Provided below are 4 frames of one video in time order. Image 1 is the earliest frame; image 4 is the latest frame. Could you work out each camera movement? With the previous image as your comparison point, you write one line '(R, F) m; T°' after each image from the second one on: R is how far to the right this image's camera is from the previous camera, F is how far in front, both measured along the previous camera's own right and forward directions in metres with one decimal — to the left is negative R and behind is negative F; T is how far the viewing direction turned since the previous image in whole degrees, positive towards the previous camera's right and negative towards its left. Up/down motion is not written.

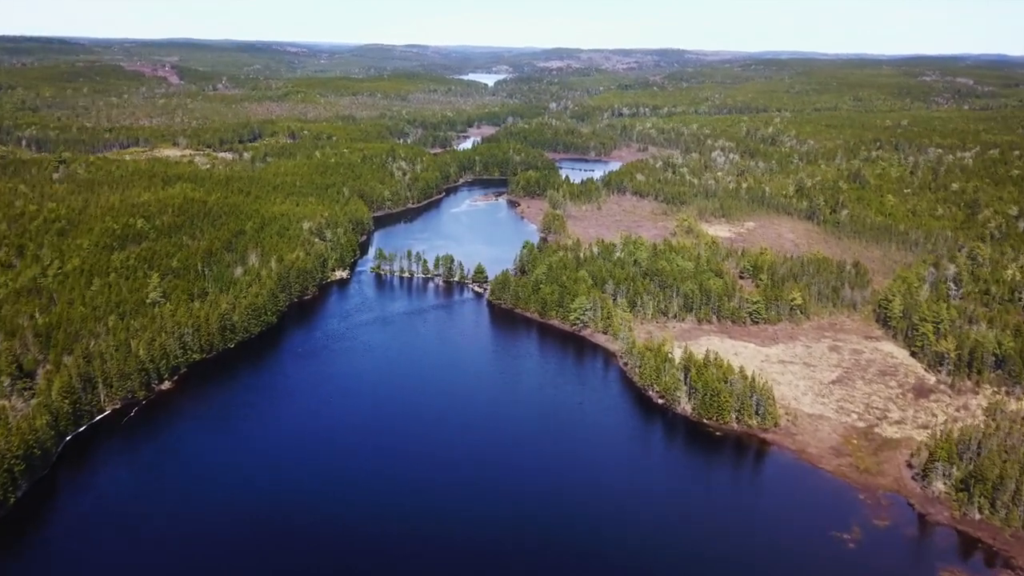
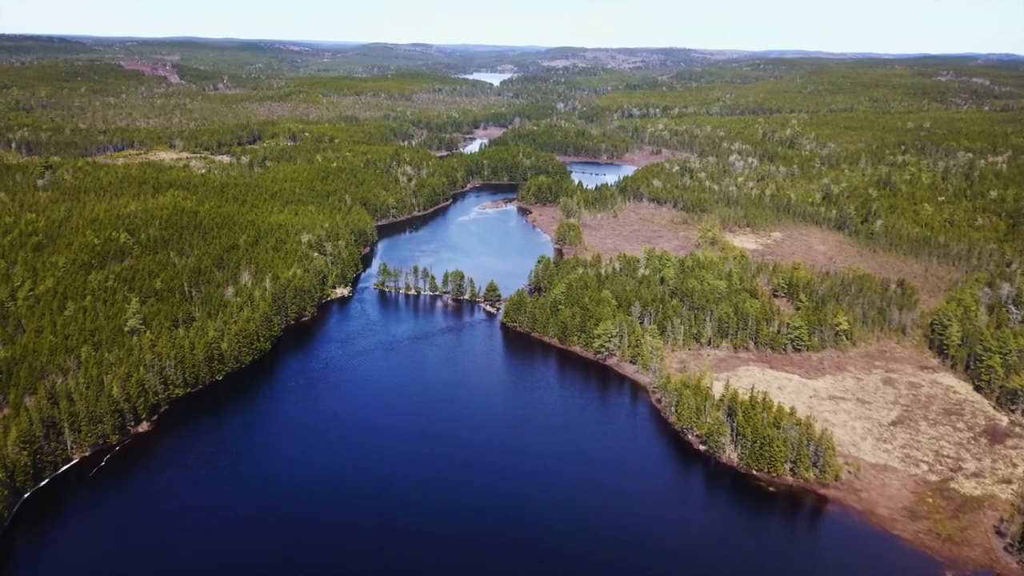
(-1.2, +6.8) m; 0°
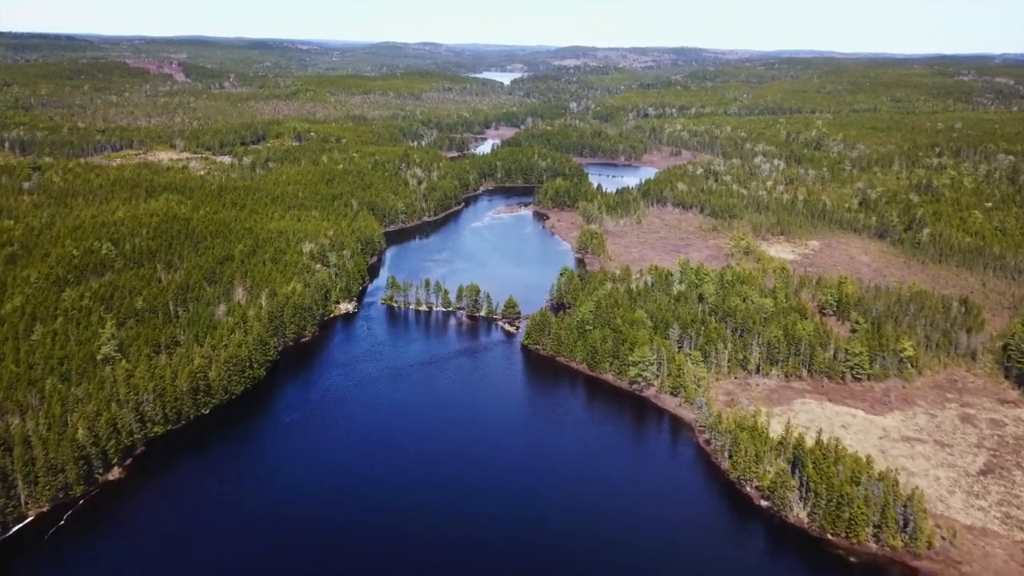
(-1.2, +7.4) m; -1°
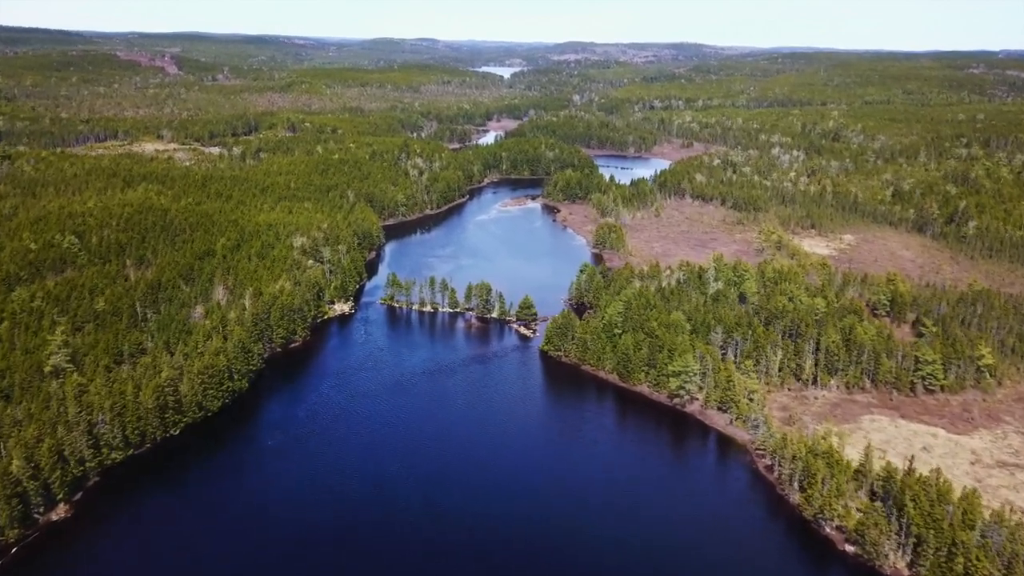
(-1.5, +8.0) m; 0°
